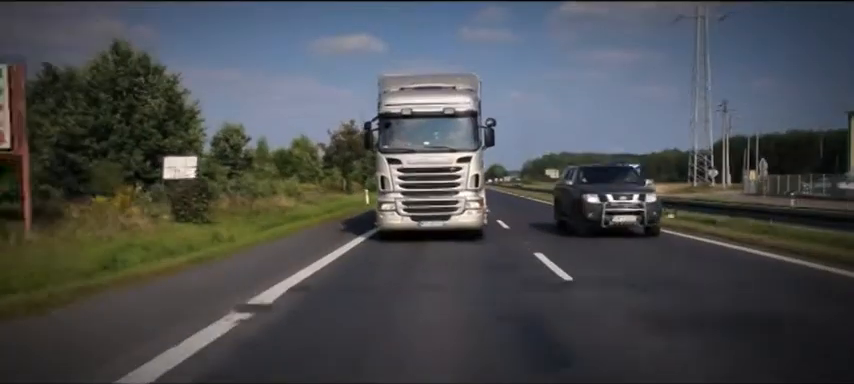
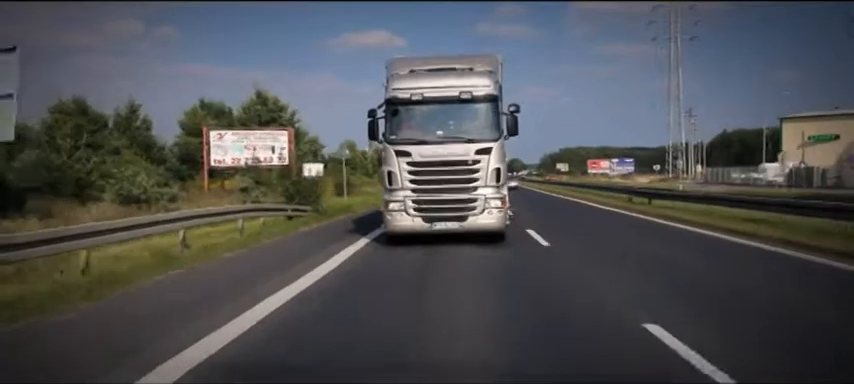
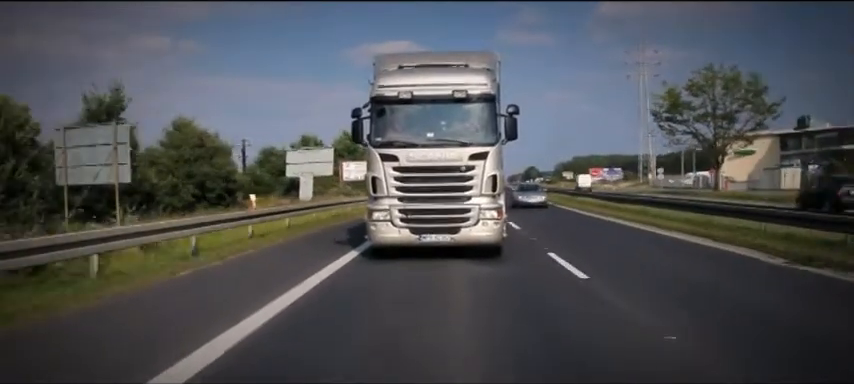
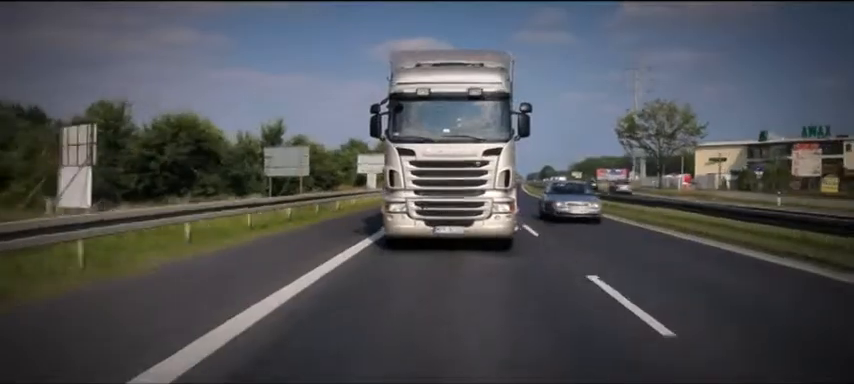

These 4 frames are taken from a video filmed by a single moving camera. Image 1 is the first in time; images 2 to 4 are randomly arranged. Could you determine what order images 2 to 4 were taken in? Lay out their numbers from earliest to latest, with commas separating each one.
2, 3, 4
